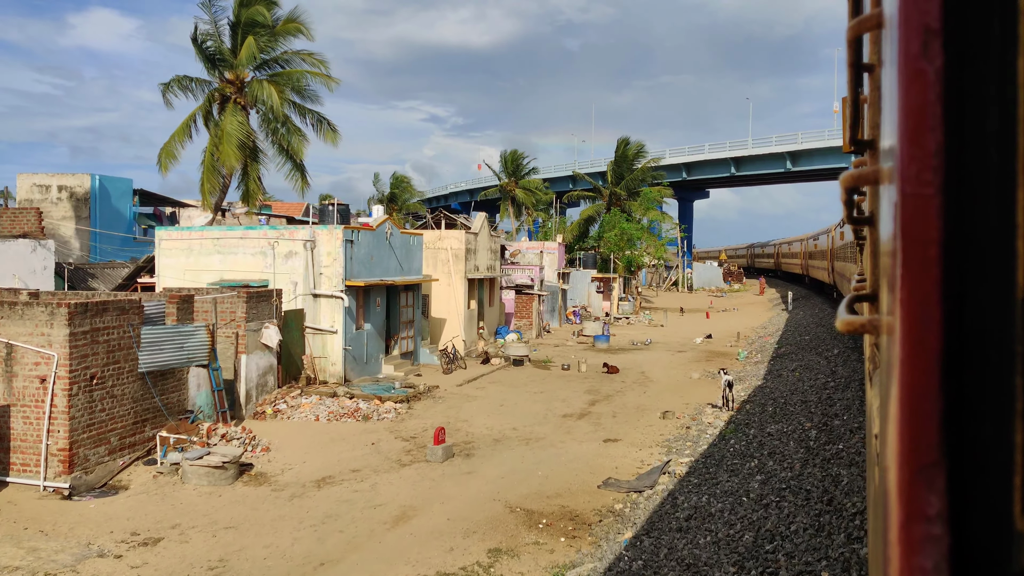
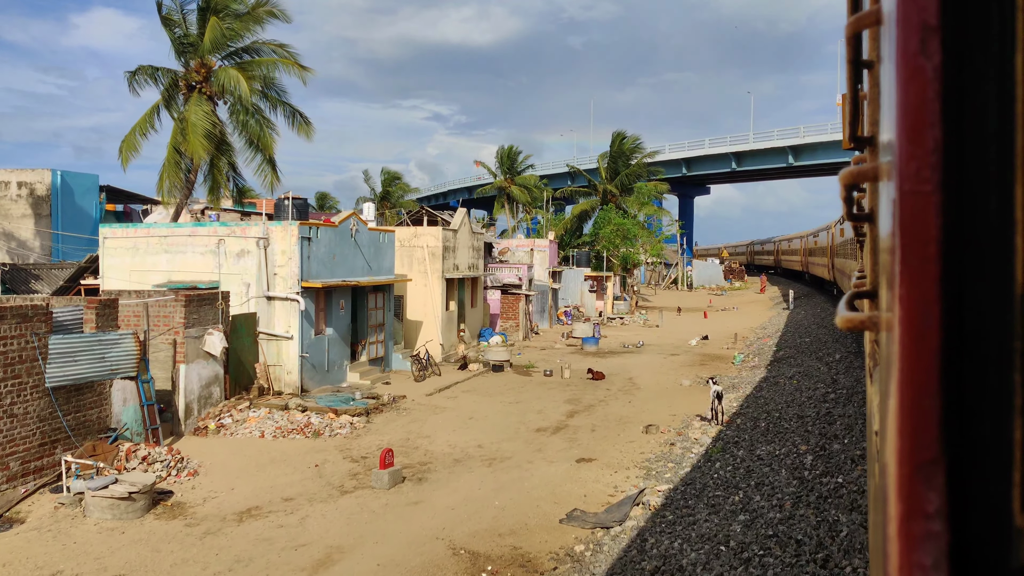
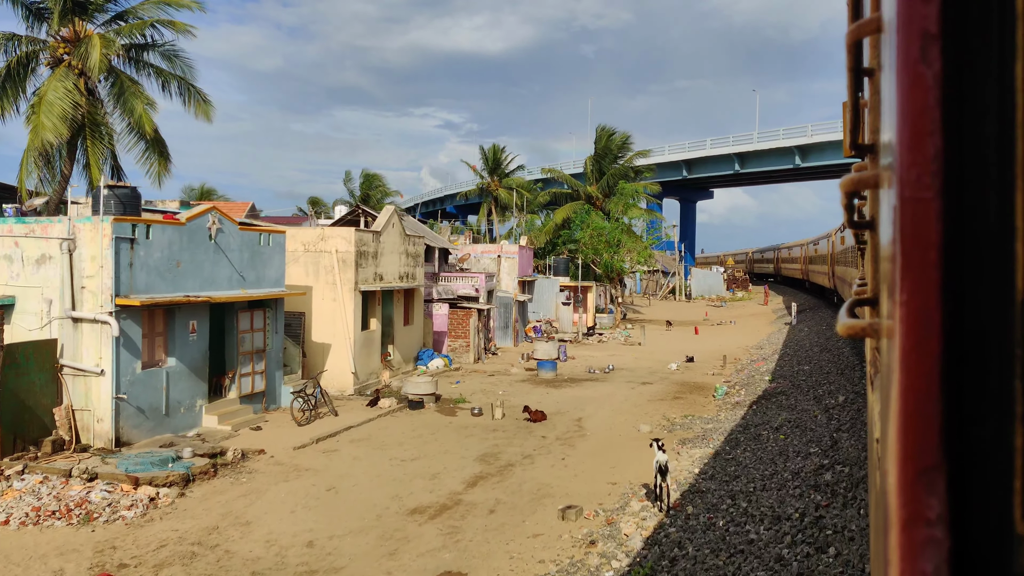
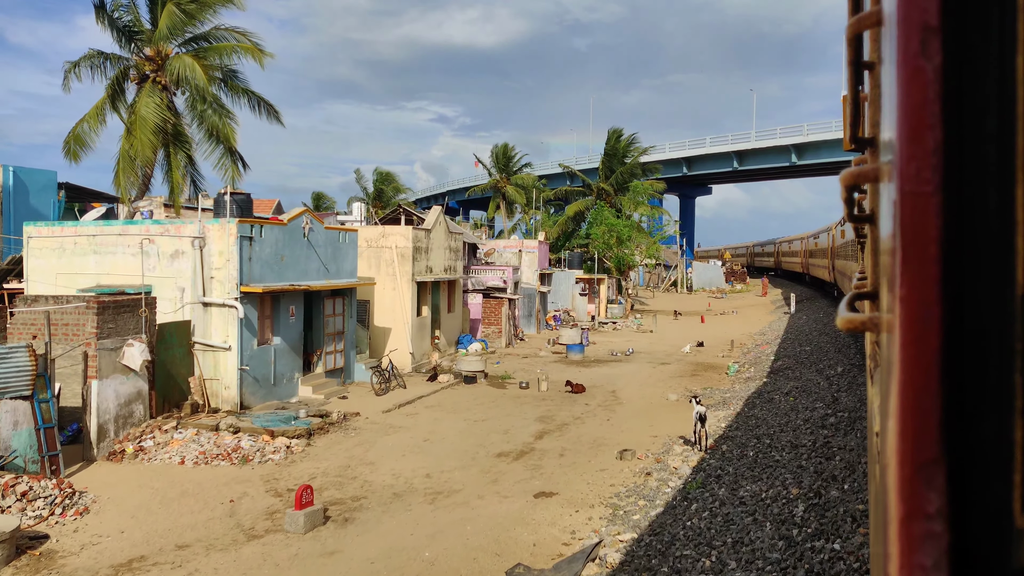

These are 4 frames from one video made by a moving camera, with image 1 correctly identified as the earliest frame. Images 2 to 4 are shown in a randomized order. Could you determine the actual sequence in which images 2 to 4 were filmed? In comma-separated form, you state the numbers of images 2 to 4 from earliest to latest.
2, 4, 3
